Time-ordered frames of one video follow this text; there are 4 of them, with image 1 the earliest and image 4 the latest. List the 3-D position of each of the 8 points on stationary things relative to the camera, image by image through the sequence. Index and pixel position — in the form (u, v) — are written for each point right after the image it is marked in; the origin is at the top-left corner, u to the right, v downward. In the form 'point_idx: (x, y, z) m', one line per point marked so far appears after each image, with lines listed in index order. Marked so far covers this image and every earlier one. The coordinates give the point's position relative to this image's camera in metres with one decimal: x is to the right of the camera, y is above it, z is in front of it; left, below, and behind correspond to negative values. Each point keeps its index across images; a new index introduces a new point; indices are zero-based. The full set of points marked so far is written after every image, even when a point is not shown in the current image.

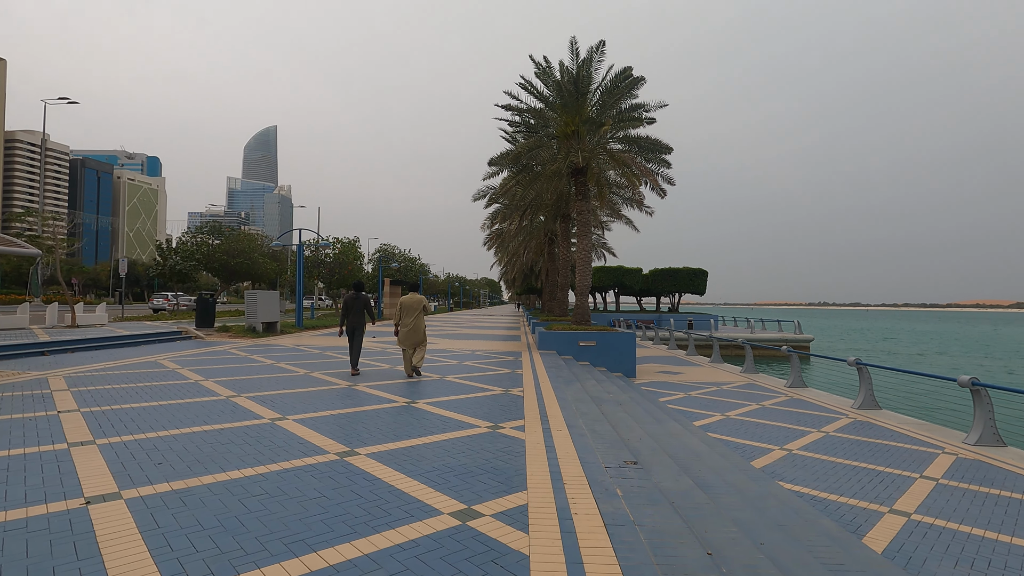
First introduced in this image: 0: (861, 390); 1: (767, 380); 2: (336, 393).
0: (+6.2, -1.8, +9.5) m
1: (+6.0, -2.2, +12.7) m
2: (-2.1, -1.3, +6.4) m
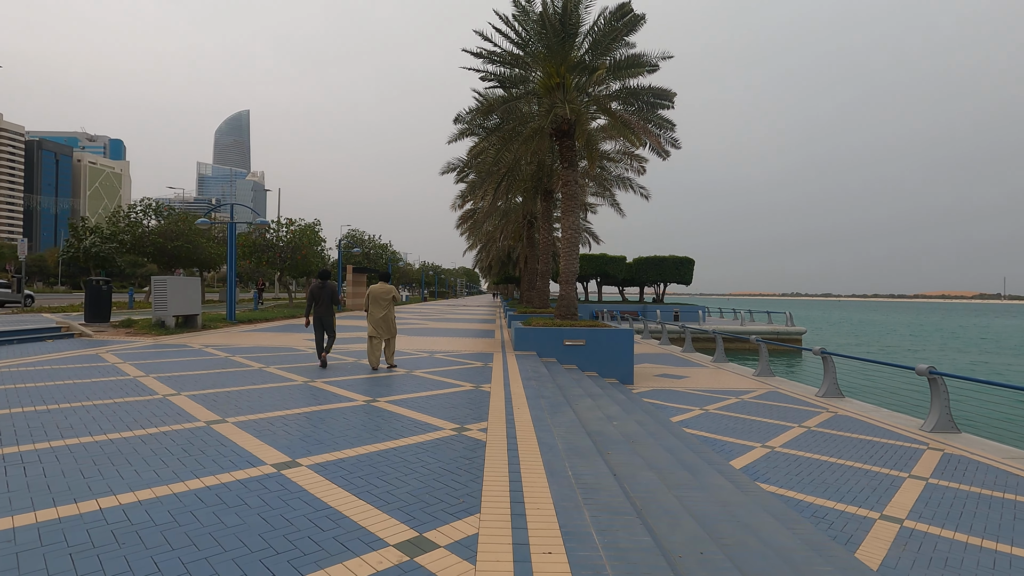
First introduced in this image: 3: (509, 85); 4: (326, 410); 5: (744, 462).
0: (+5.7, -1.6, +7.3) m
1: (+5.4, -1.9, +10.4) m
2: (-2.4, -1.1, +3.9) m
3: (-0.1, +4.6, +12.2) m
4: (-1.8, -1.1, +5.0) m
5: (+2.5, -1.9, +5.7) m
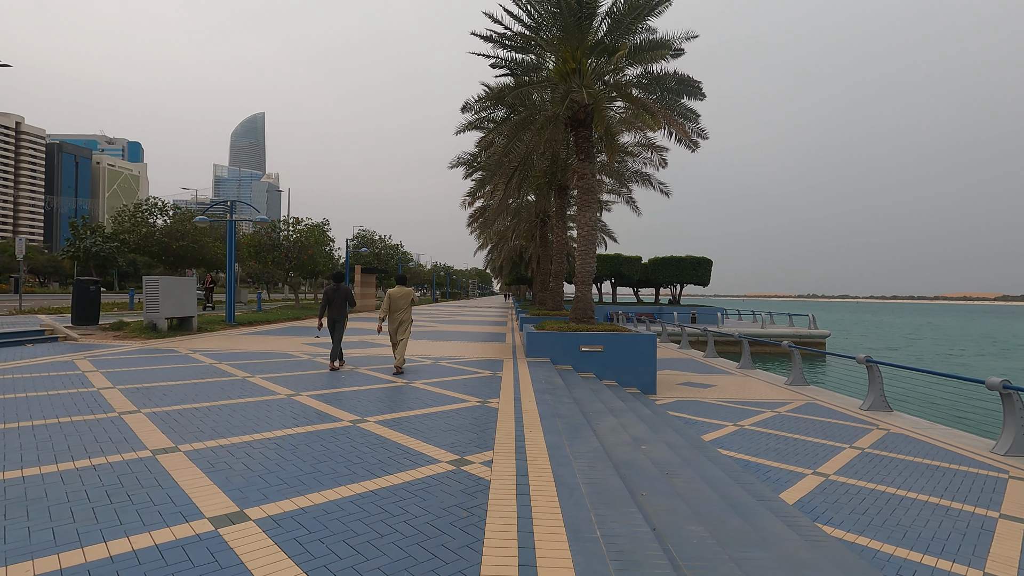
0: (+5.9, -1.6, +6.4) m
1: (+5.6, -2.0, +9.5) m
2: (-2.4, -1.1, +3.1) m
3: (+0.2, +4.6, +11.4) m
4: (-1.7, -1.2, +4.3) m
5: (+2.6, -1.9, +4.9) m
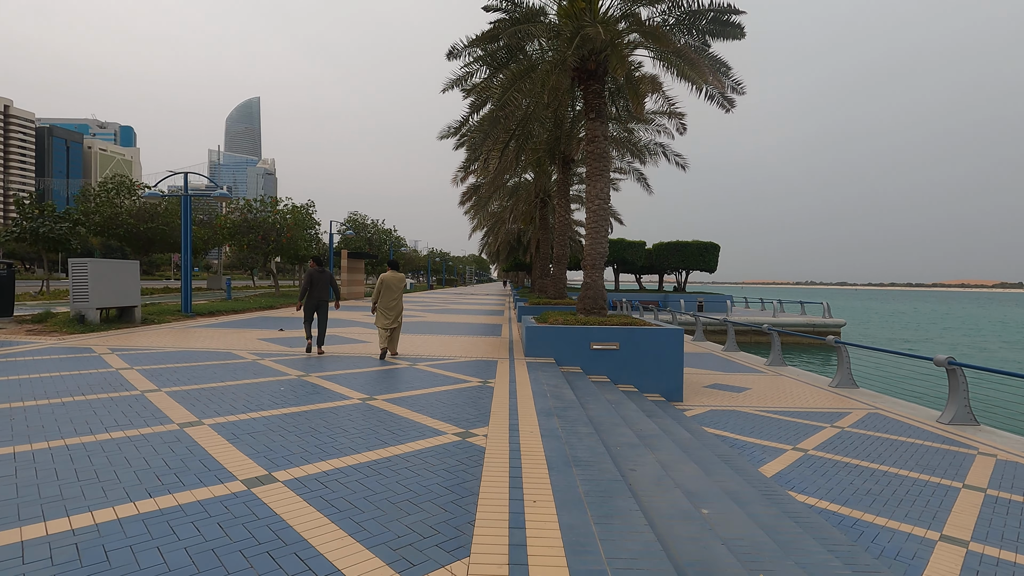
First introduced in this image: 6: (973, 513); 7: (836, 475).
0: (+5.8, -1.5, +4.6) m
1: (+5.6, -1.8, +7.8) m
2: (-2.4, -1.0, +1.4) m
3: (+0.1, +4.8, +9.5) m
4: (-1.7, -1.1, +2.5) m
5: (+2.5, -1.8, +3.2) m
6: (+3.7, -1.8, +4.3) m
7: (+3.0, -1.8, +5.1) m
